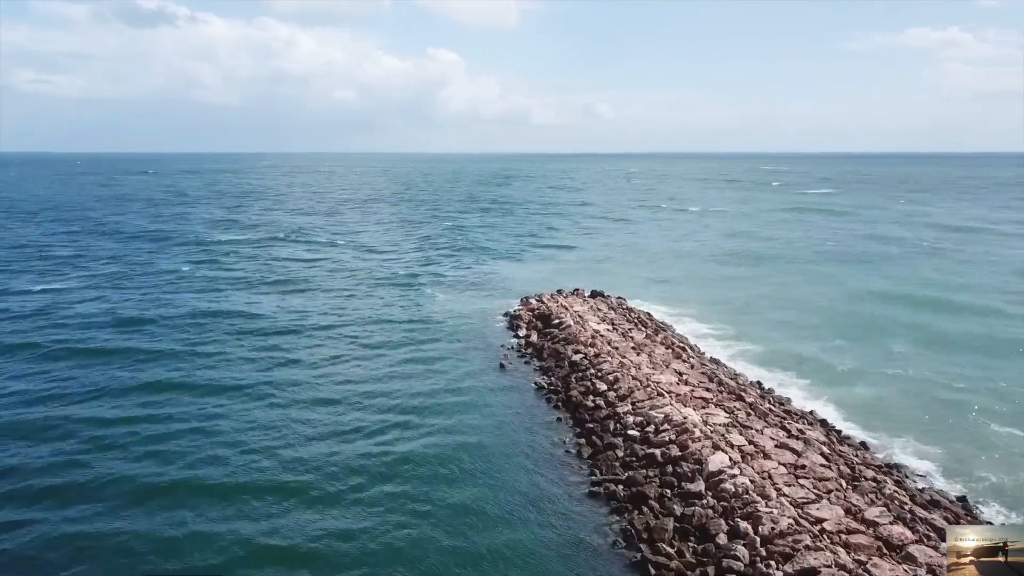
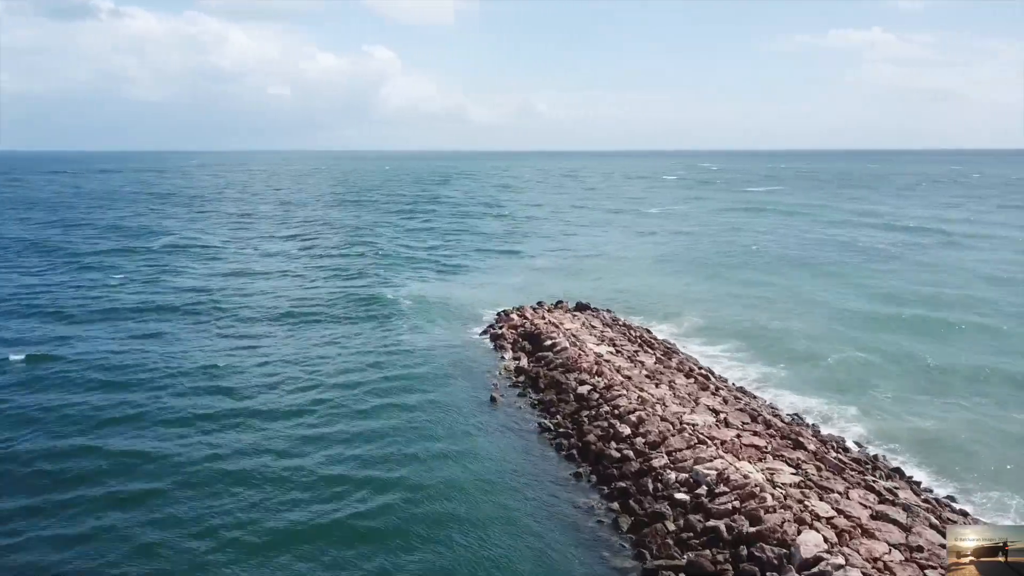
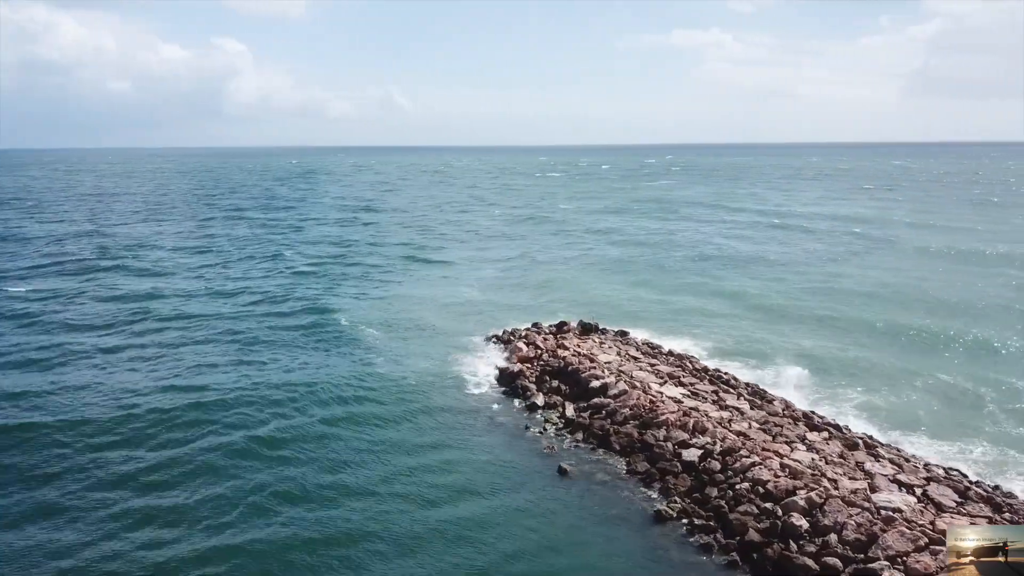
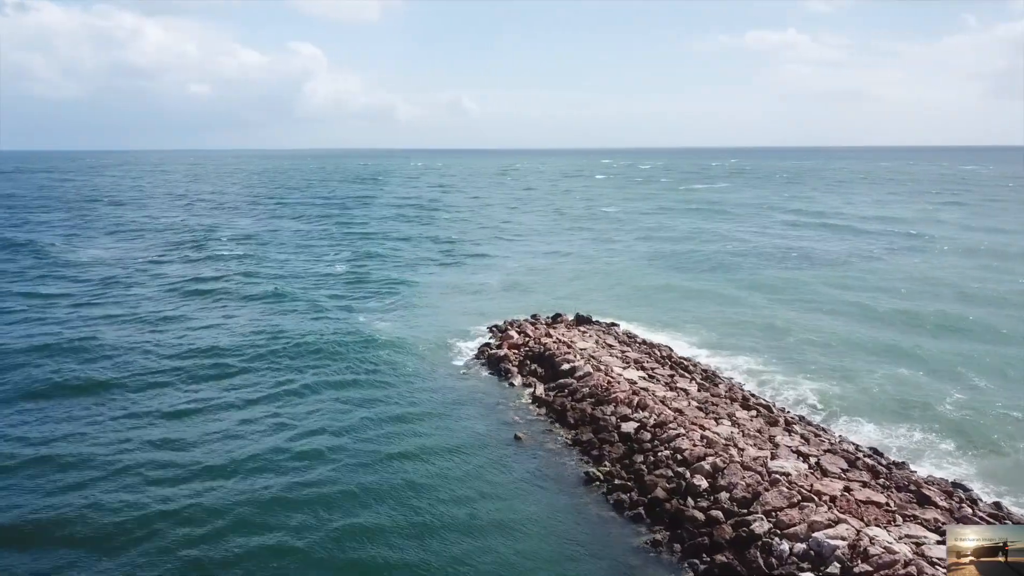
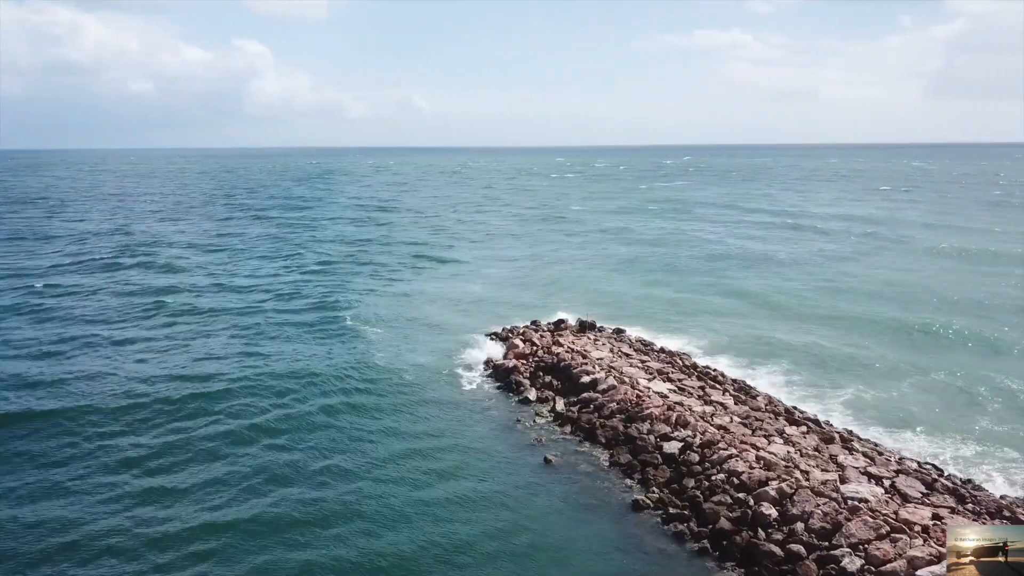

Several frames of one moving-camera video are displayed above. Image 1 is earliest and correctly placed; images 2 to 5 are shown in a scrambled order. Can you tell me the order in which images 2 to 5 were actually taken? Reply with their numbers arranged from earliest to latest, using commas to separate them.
2, 4, 5, 3
